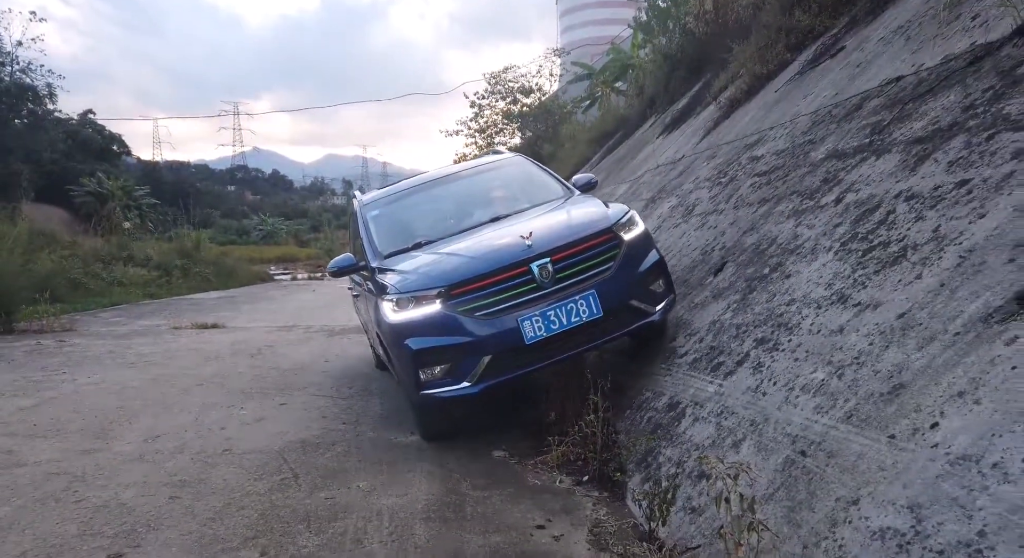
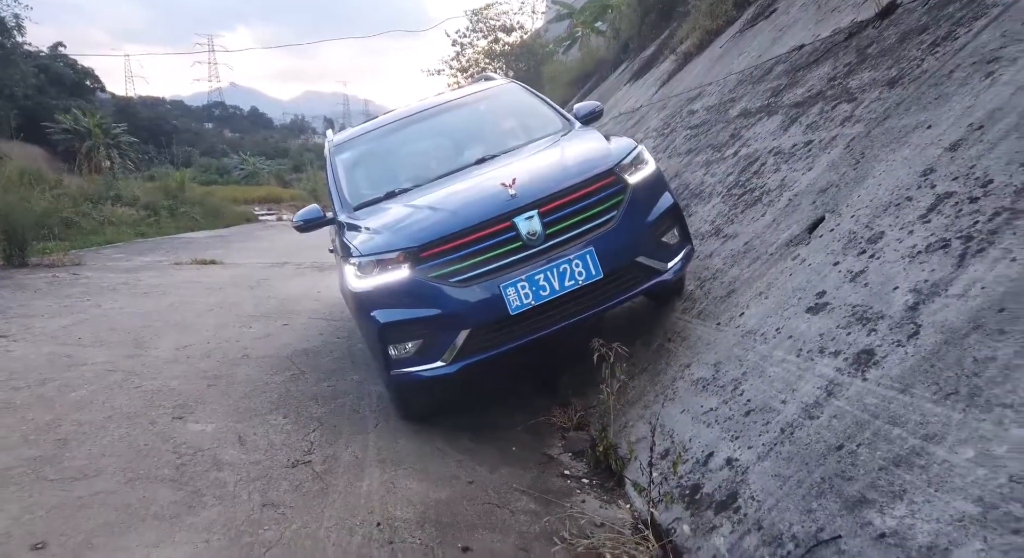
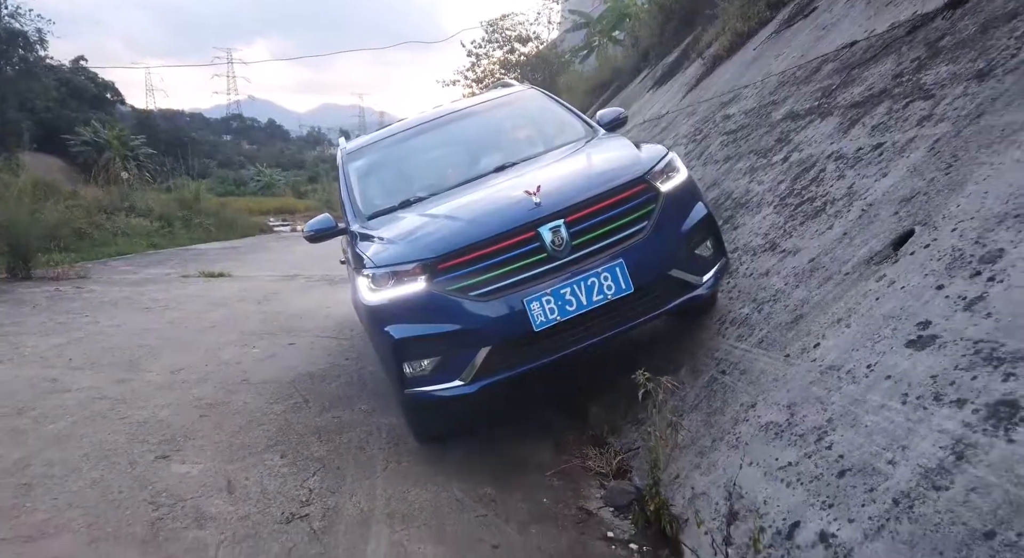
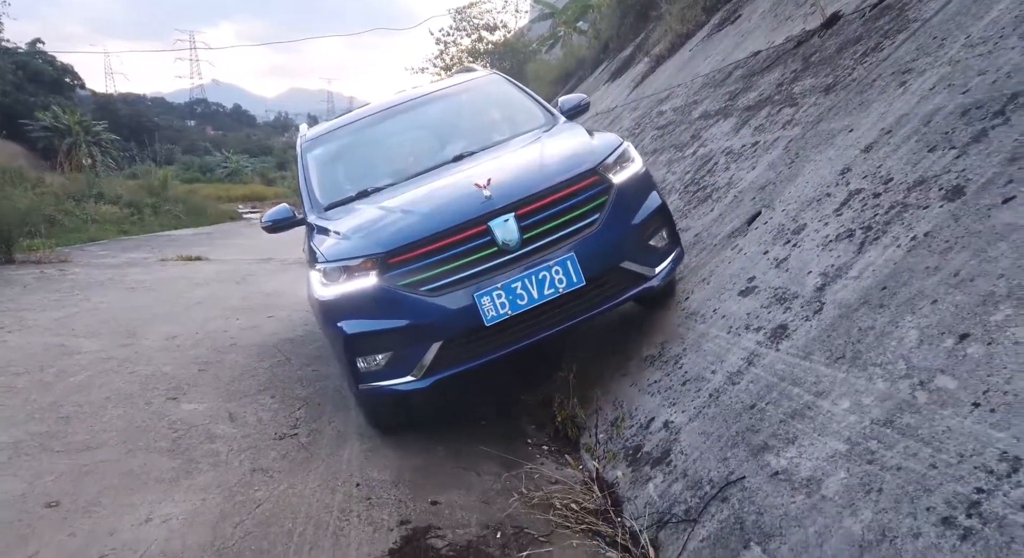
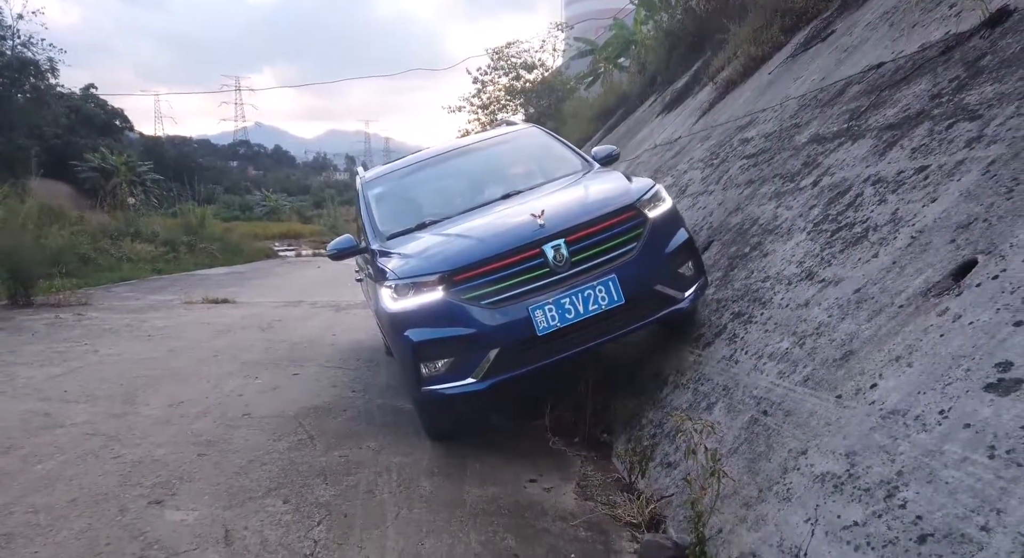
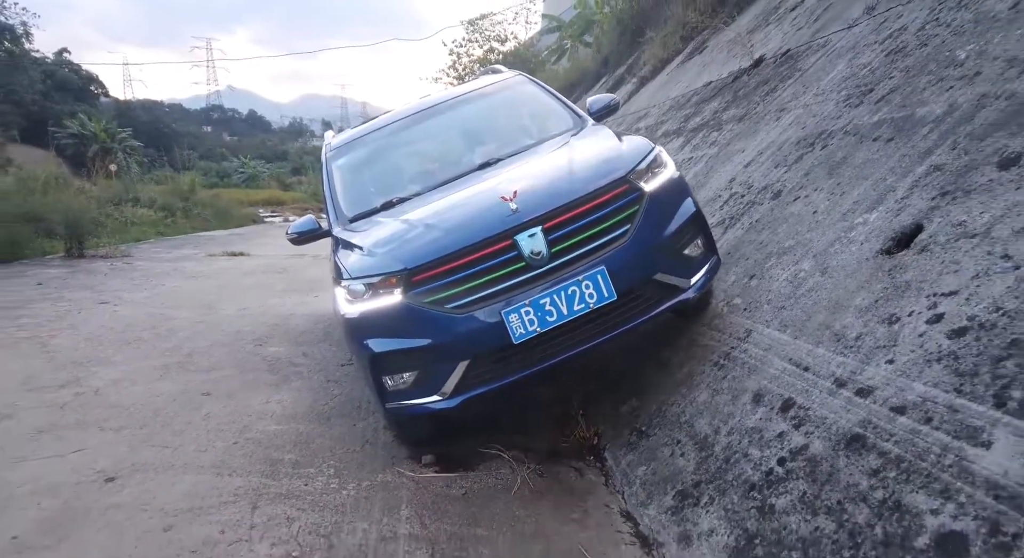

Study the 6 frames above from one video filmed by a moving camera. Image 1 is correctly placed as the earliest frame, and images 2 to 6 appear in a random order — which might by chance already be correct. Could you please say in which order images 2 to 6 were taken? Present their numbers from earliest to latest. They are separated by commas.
5, 3, 2, 4, 6
